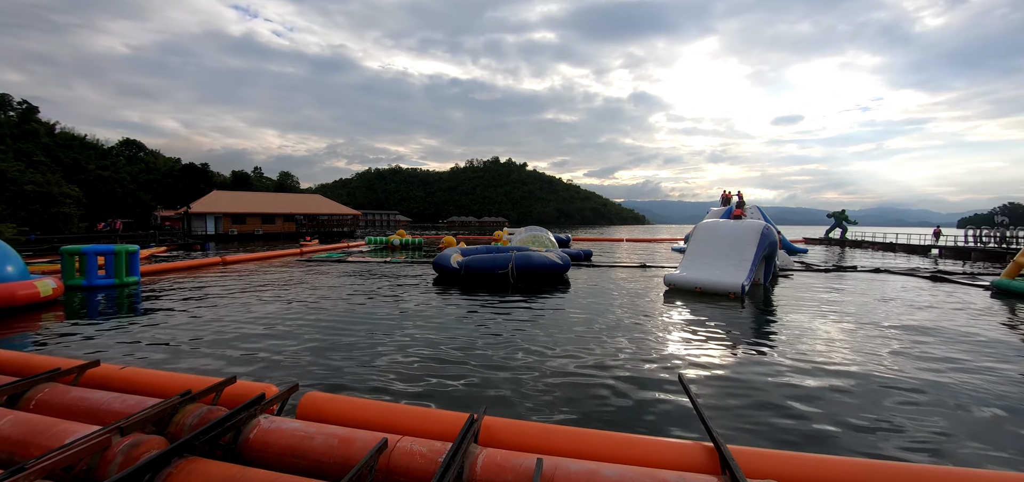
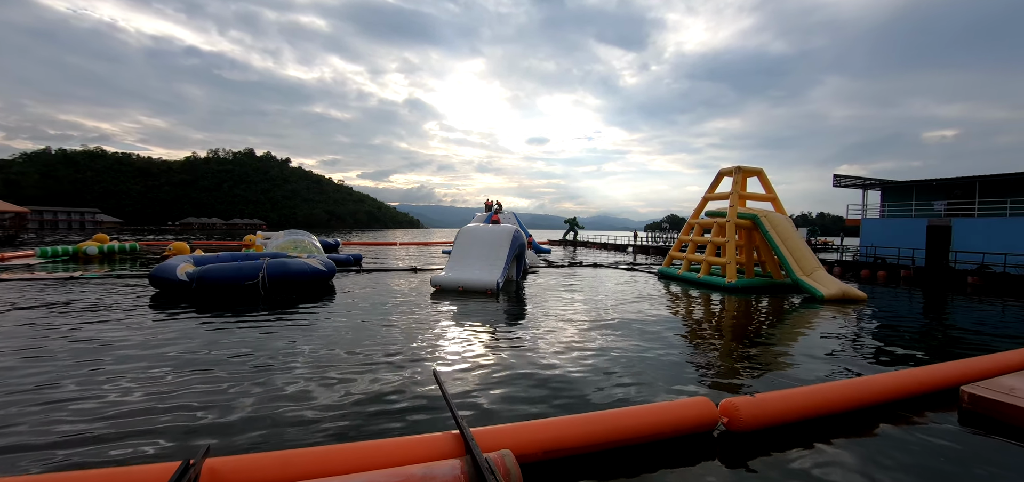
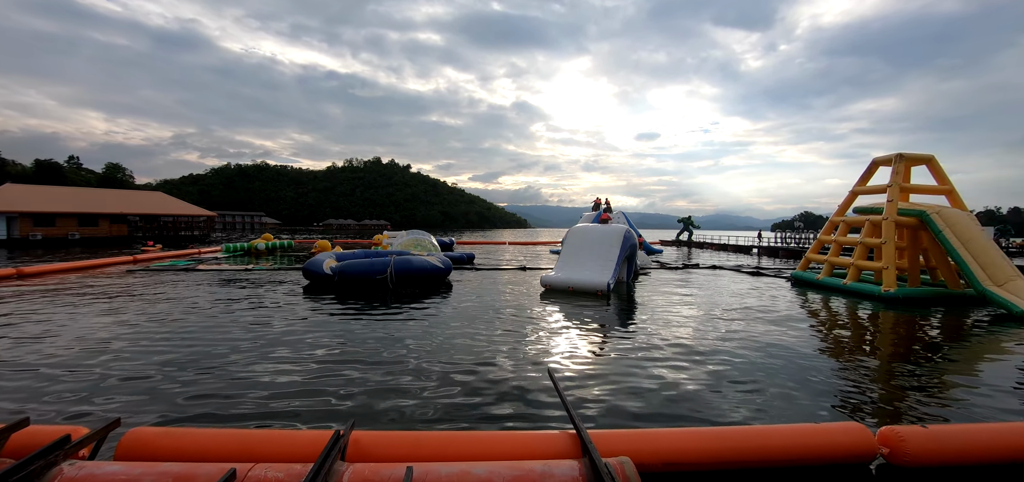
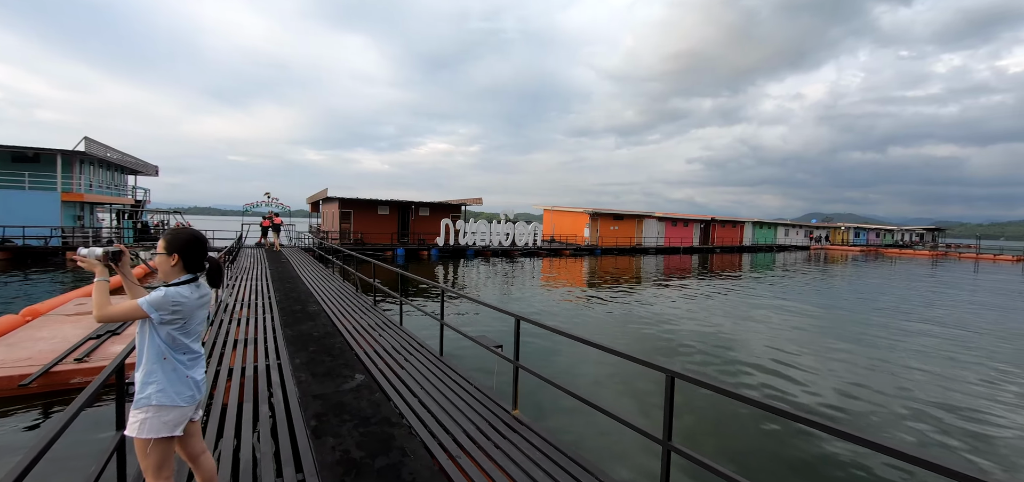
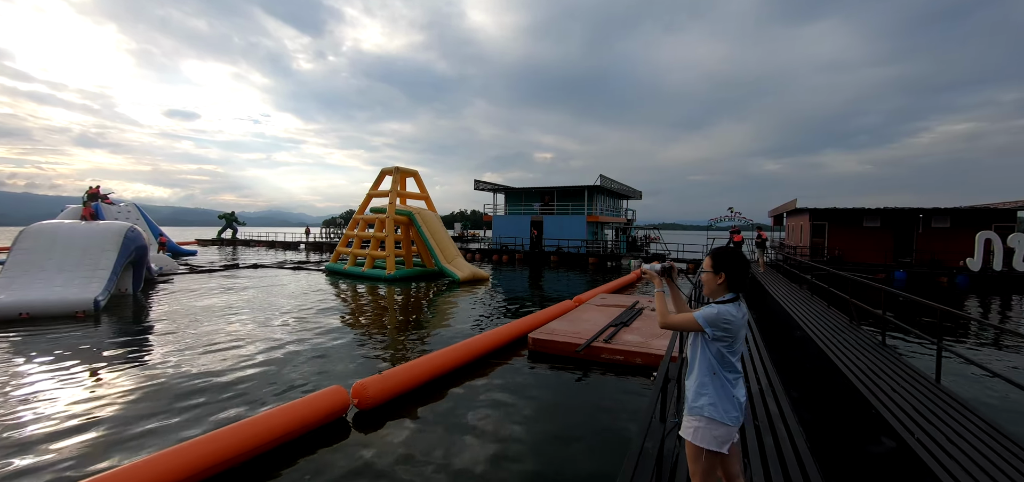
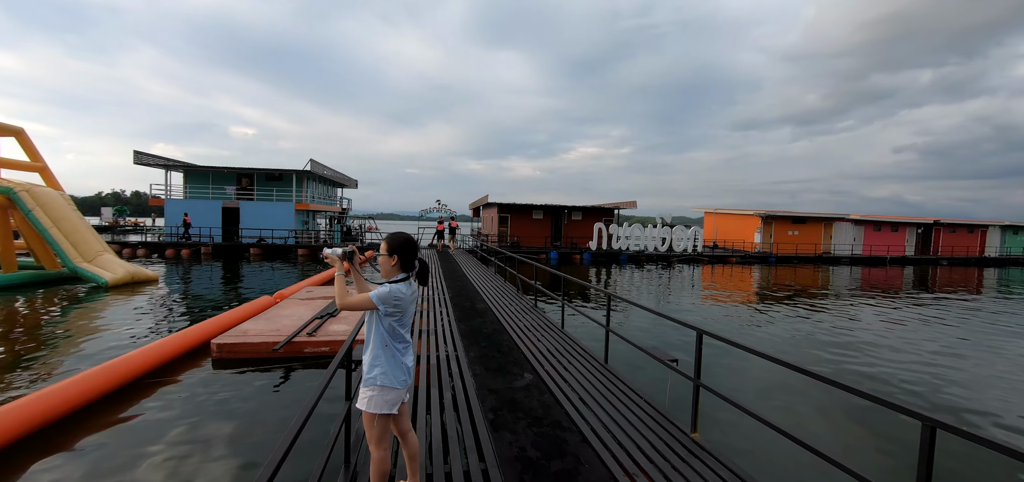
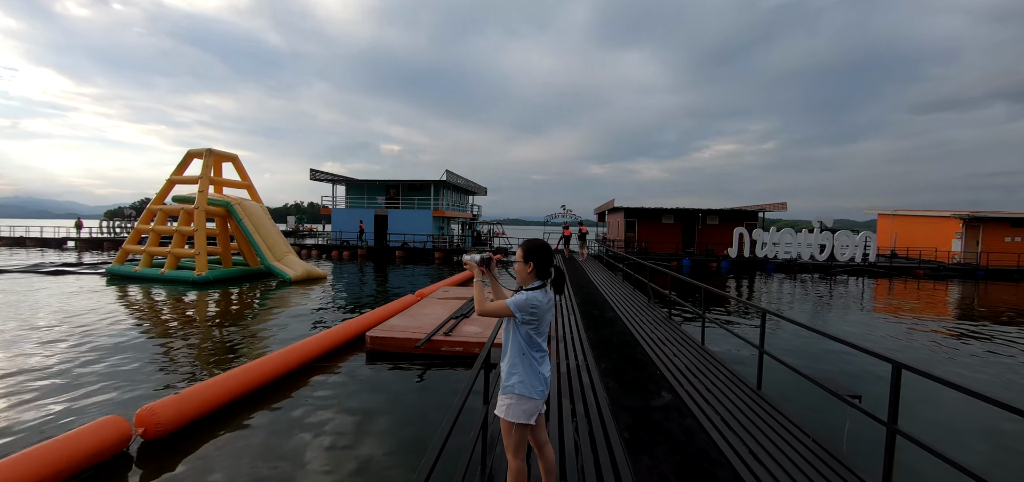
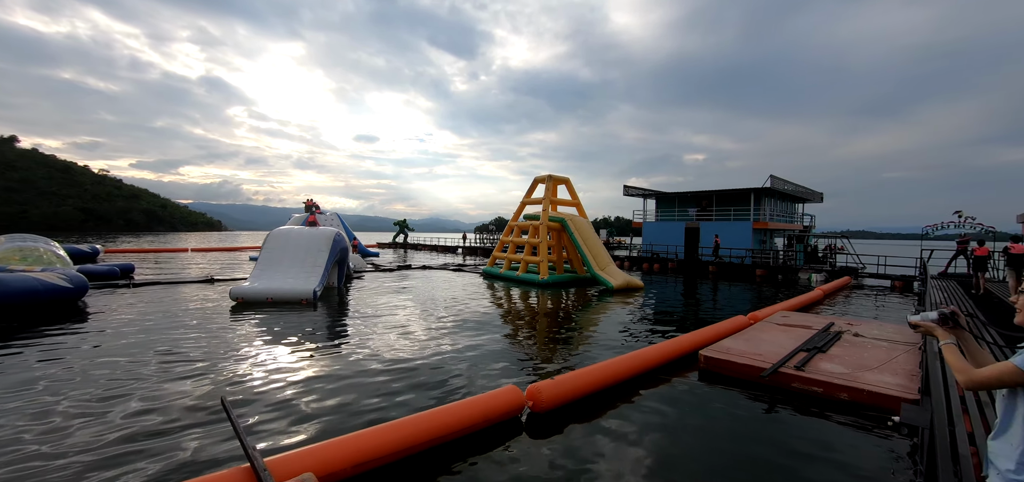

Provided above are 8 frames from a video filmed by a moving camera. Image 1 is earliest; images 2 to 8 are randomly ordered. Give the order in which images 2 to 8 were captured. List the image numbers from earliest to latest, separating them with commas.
3, 2, 8, 5, 7, 6, 4
